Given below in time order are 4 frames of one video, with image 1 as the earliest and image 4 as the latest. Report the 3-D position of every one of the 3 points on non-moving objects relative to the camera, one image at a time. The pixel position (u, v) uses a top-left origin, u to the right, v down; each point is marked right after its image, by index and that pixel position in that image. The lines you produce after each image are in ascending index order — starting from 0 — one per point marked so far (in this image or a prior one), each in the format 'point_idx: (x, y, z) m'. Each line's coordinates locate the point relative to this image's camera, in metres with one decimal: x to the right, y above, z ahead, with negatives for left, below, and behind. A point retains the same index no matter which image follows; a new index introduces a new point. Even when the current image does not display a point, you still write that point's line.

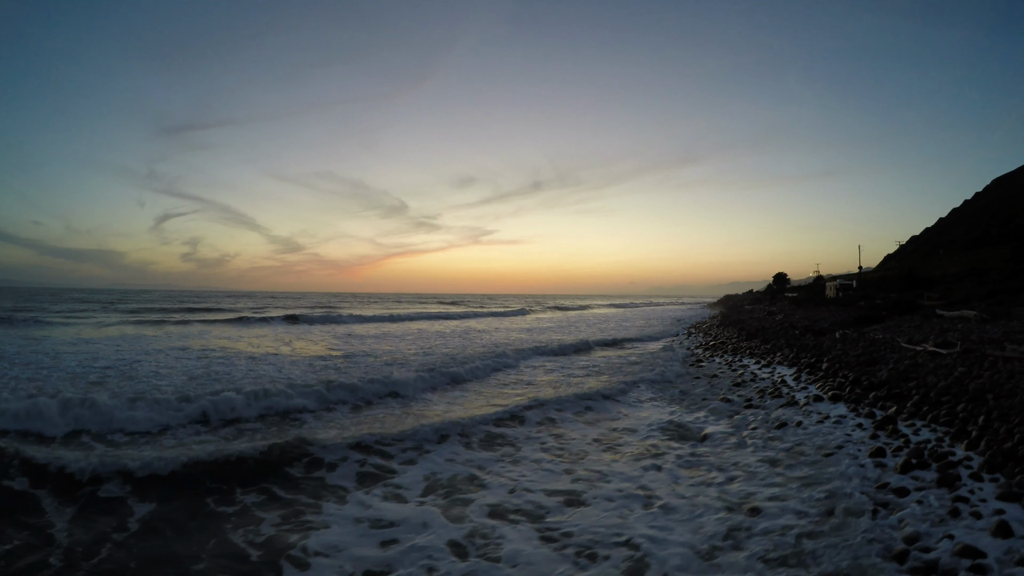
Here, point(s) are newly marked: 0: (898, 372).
0: (+8.3, -1.8, +10.2) m
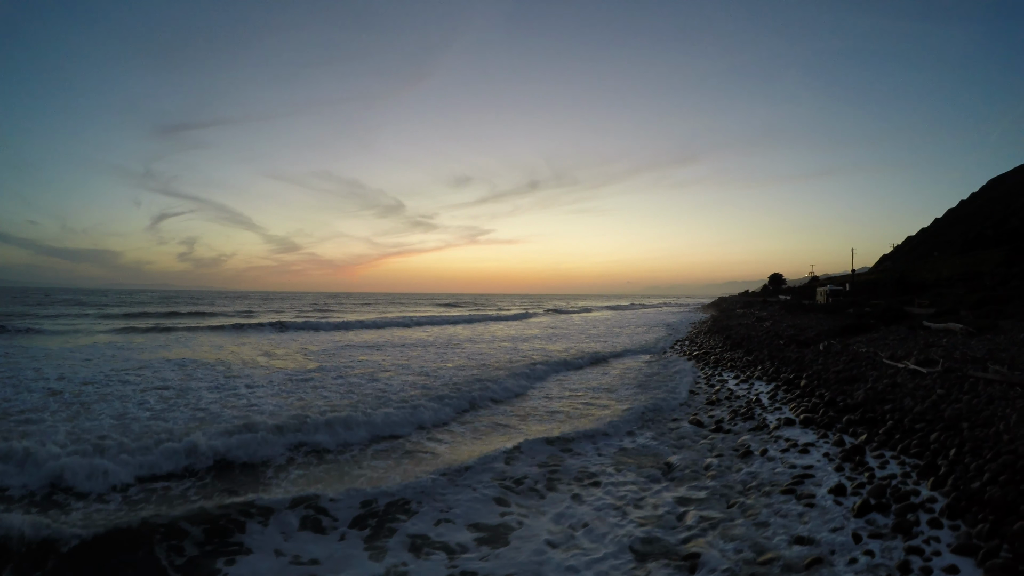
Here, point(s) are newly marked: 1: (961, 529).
0: (+7.5, -2.2, +9.9) m
1: (+4.8, -2.6, +5.1) m
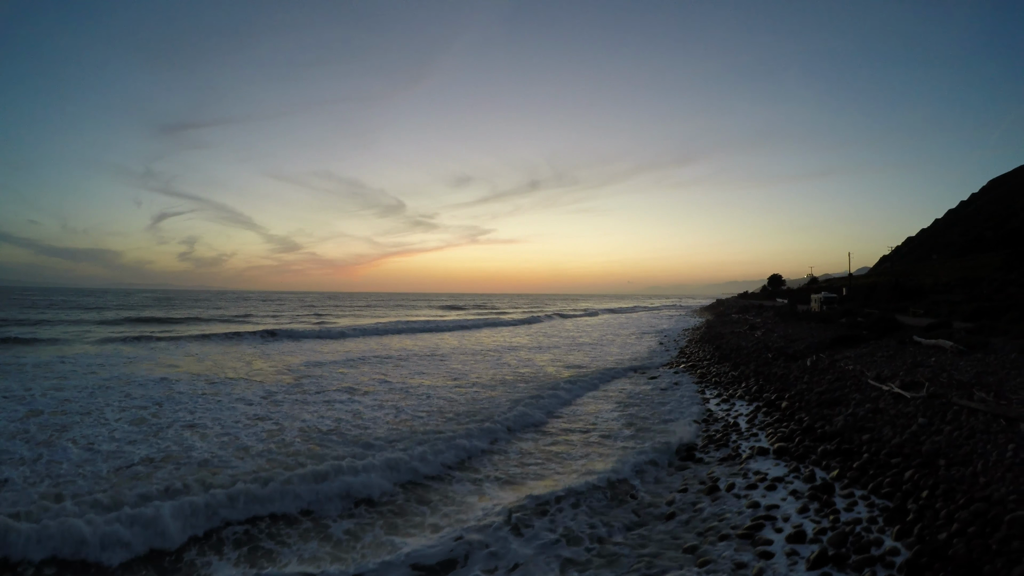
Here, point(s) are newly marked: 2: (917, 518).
0: (+6.9, -2.7, +9.7) m
1: (+4.1, -3.1, +4.8) m
2: (+5.2, -2.9, +6.1) m
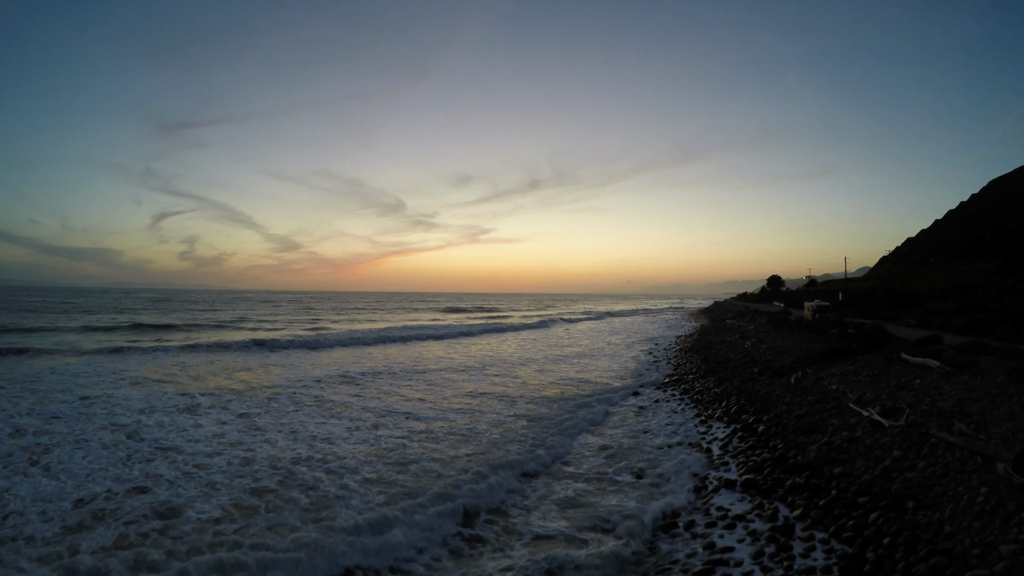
0: (+6.2, -3.2, +9.5) m
1: (+3.5, -3.6, +4.6) m
2: (+4.5, -3.5, +5.9) m
